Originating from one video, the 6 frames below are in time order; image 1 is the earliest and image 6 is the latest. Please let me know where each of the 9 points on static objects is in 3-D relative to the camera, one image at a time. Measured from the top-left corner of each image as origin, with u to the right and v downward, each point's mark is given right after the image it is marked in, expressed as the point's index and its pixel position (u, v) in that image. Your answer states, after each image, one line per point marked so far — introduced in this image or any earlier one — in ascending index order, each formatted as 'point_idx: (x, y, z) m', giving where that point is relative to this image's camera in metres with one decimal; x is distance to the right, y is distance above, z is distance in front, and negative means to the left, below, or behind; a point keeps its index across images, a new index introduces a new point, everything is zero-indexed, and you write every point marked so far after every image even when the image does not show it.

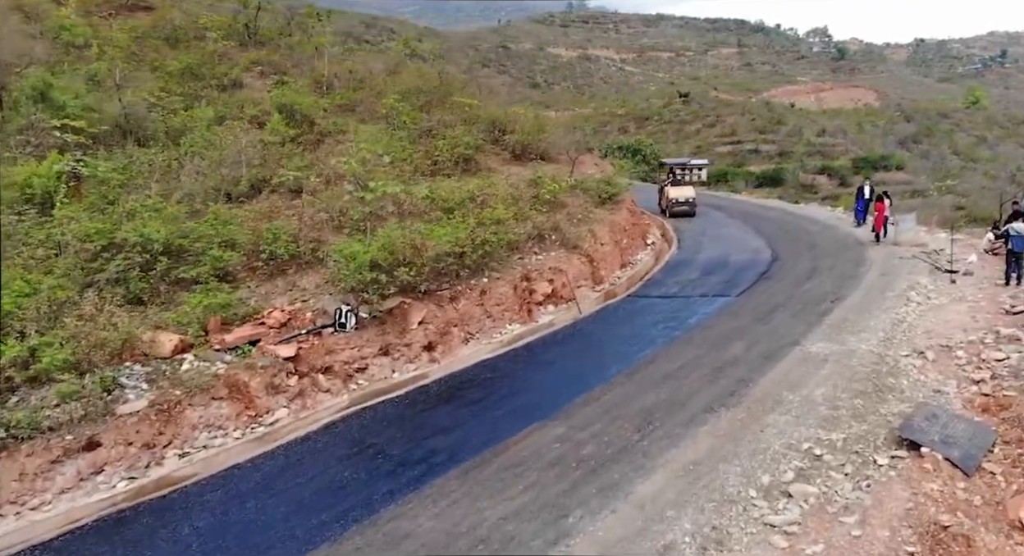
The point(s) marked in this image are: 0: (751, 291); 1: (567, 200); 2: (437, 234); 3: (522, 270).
0: (+3.8, -0.2, +11.1) m
1: (+1.2, +1.7, +15.1) m
2: (-1.1, +0.6, +10.0) m
3: (+0.2, +0.2, +10.7) m
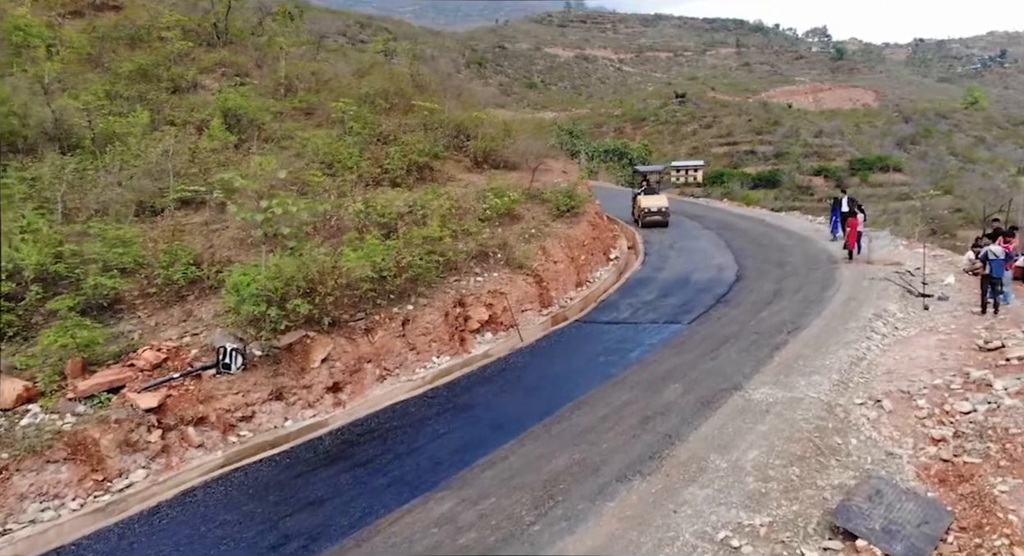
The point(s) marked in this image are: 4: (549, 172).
0: (+2.8, -0.6, +10.2) m
1: (+0.2, +1.3, +14.1) m
2: (-2.0, +0.3, +9.0) m
3: (-0.8, -0.2, +9.7) m
4: (+1.1, +3.0, +19.4) m
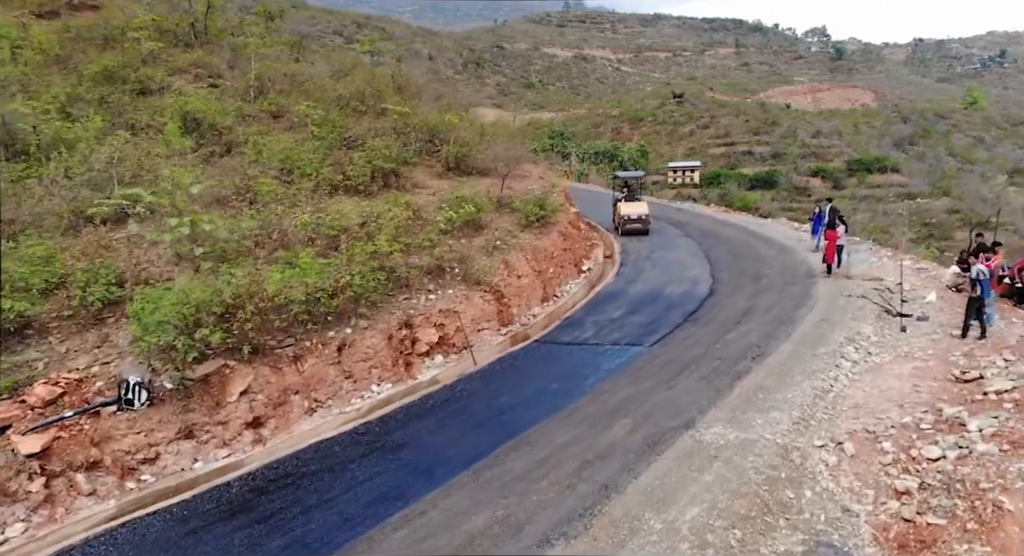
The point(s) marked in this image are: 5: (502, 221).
0: (+2.2, -0.9, +9.6) m
1: (-0.4, +1.1, +13.5) m
2: (-2.7, 0.0, +8.4) m
3: (-1.4, -0.5, +9.1) m
4: (+0.4, +2.7, +18.8) m
5: (-0.2, +1.2, +14.1) m
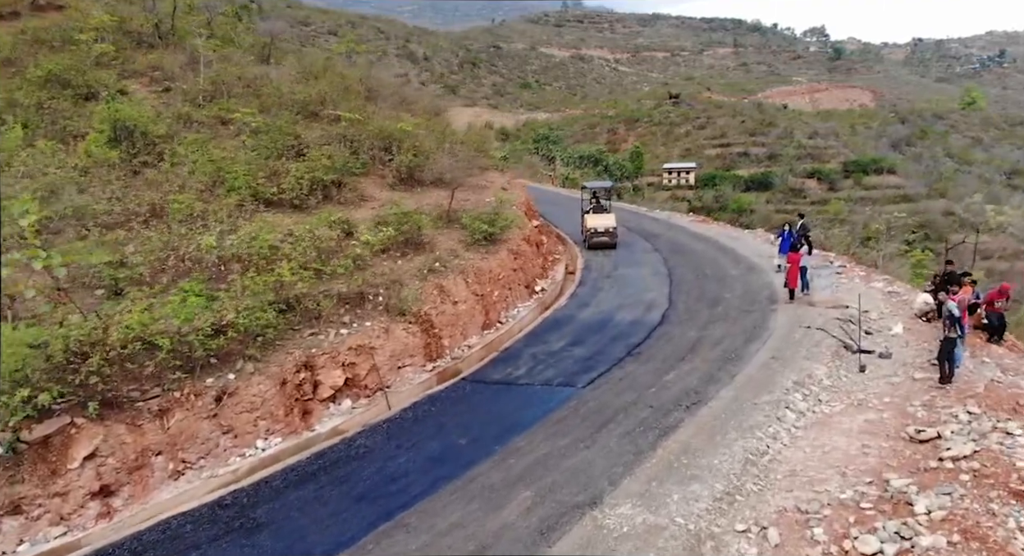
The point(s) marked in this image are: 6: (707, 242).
0: (+1.1, -1.3, +8.6) m
1: (-1.5, +0.6, +12.6) m
2: (-3.7, -0.4, +7.5) m
3: (-2.4, -0.9, +8.2) m
4: (-0.6, +2.3, +17.9) m
5: (-1.2, +0.8, +13.1) m
6: (+5.1, +1.0, +18.4) m
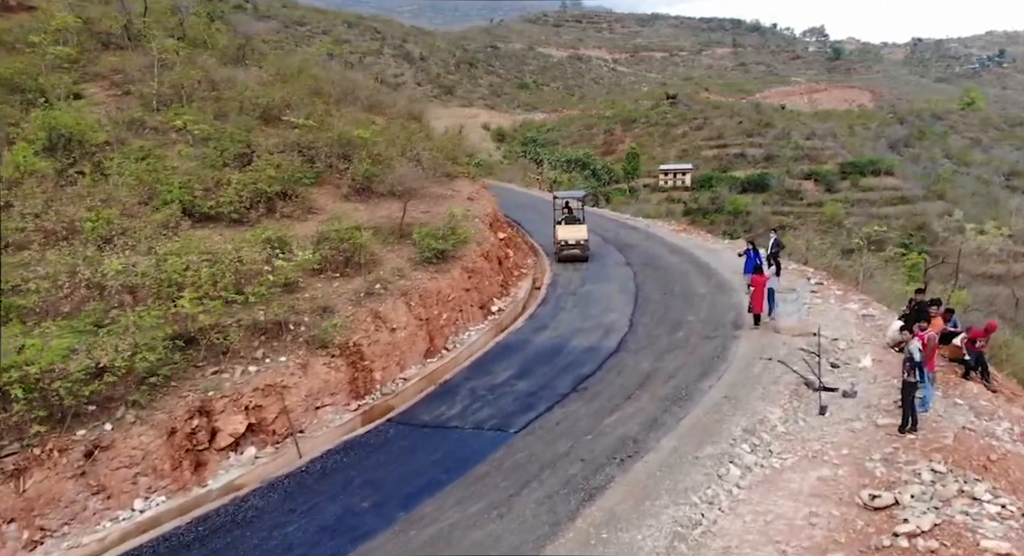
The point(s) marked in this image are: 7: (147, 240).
0: (+0.3, -1.6, +7.8) m
1: (-2.3, +0.3, +11.8) m
2: (-4.5, -0.8, +6.6) m
3: (-3.3, -1.2, +7.4) m
4: (-1.5, +2.0, +17.0) m
5: (-2.0, +0.4, +12.3) m
6: (+4.3, +0.6, +17.6) m
7: (-5.4, +0.5, +10.4) m
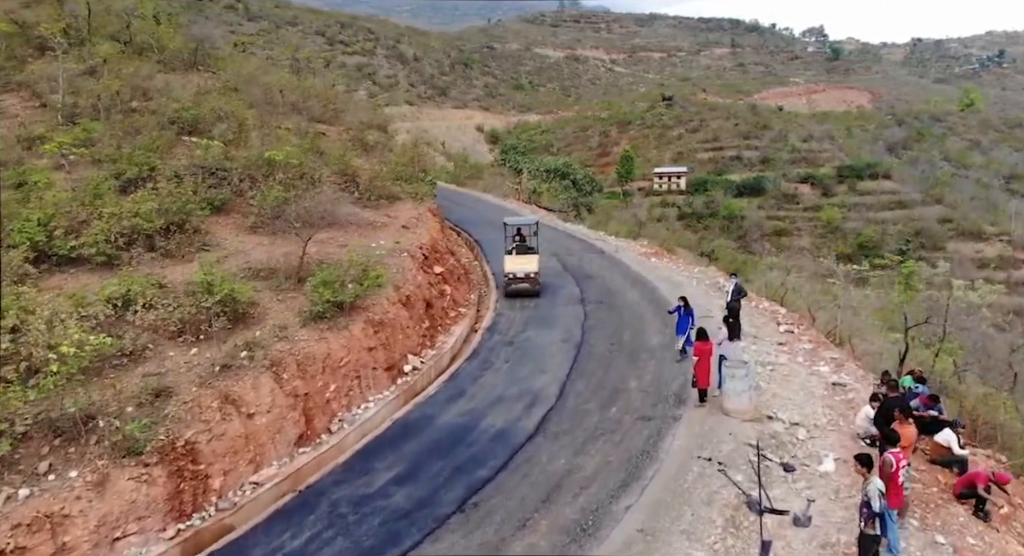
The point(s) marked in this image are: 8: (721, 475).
0: (-1.0, -2.5, +6.0) m
1: (-3.6, -0.6, +9.9) m
2: (-5.9, -1.6, +4.8) m
3: (-4.6, -2.1, +5.5) m
4: (-2.8, +1.1, +15.2) m
5: (-3.3, -0.4, +10.5) m
6: (+3.0, -0.2, +15.8) m
7: (-6.7, -0.3, +8.5) m
8: (+2.1, -1.9, +7.1) m
